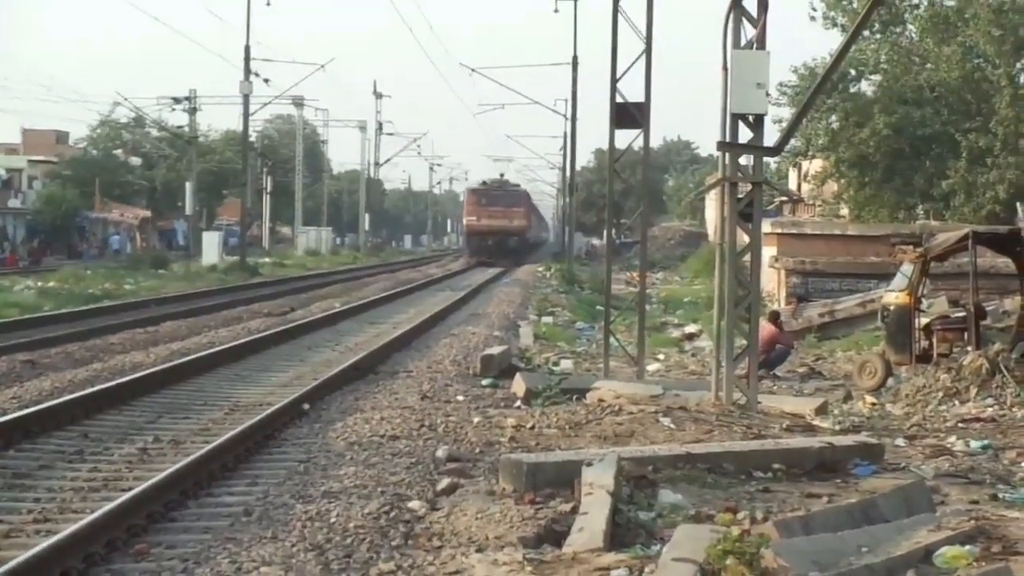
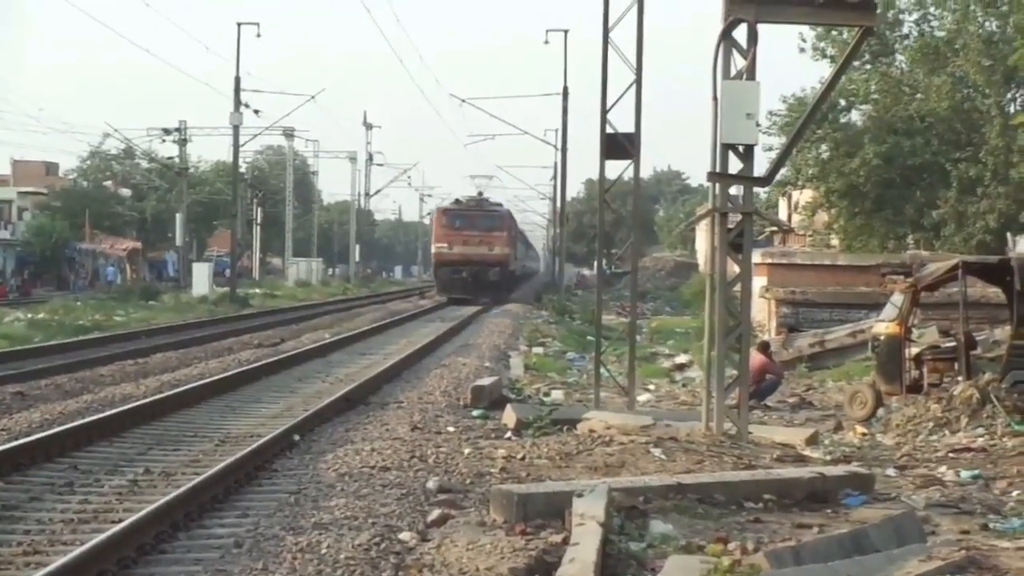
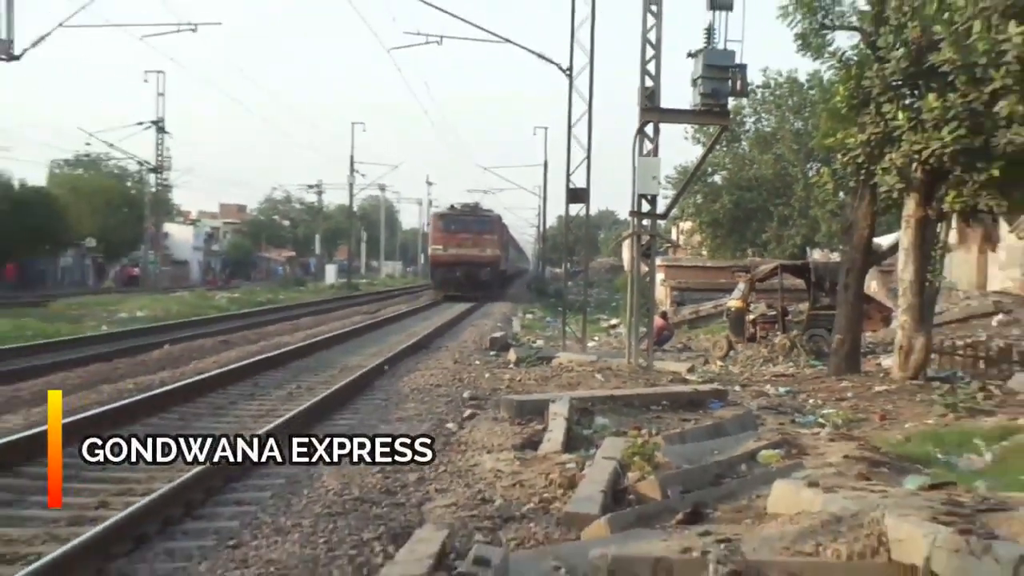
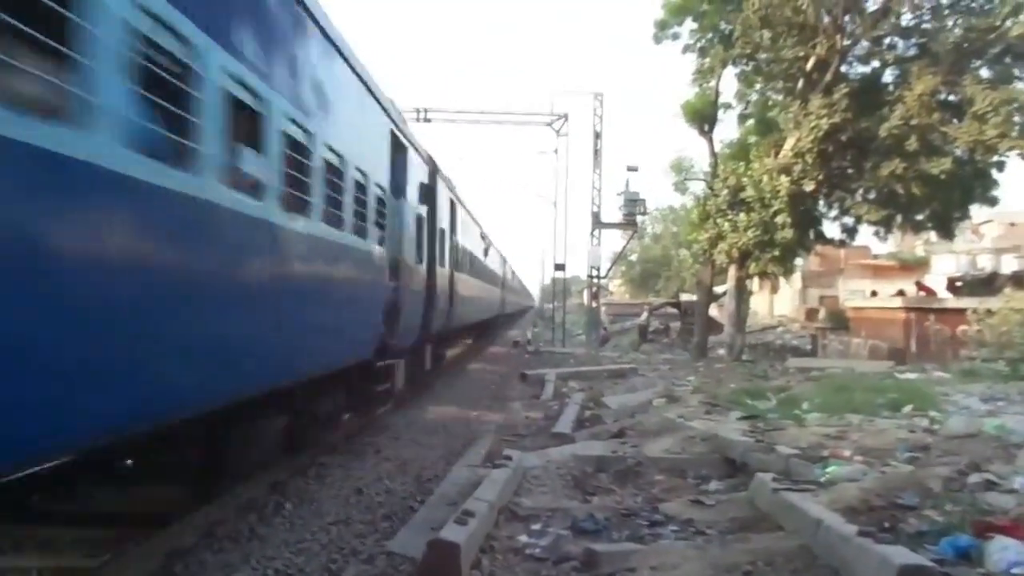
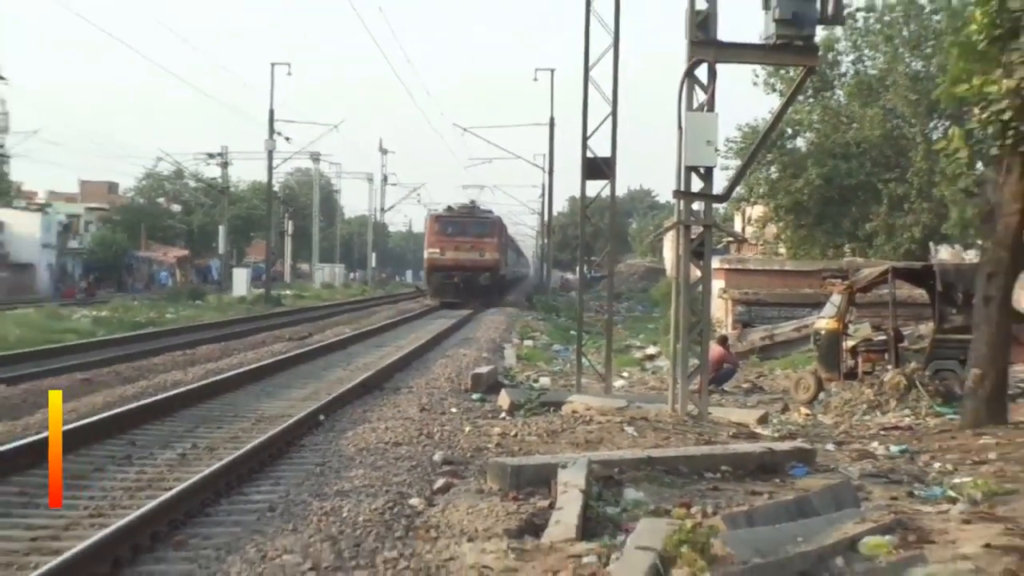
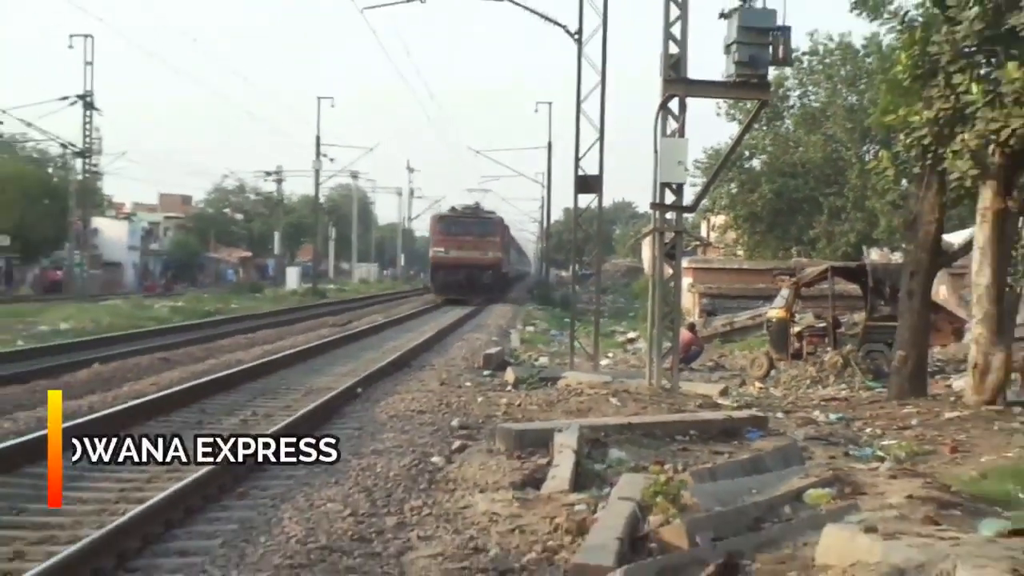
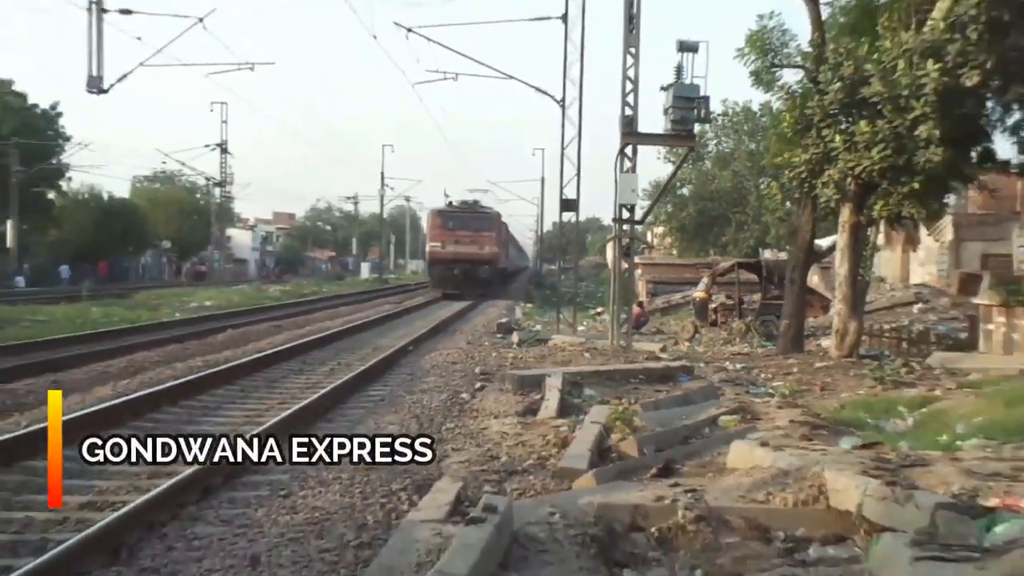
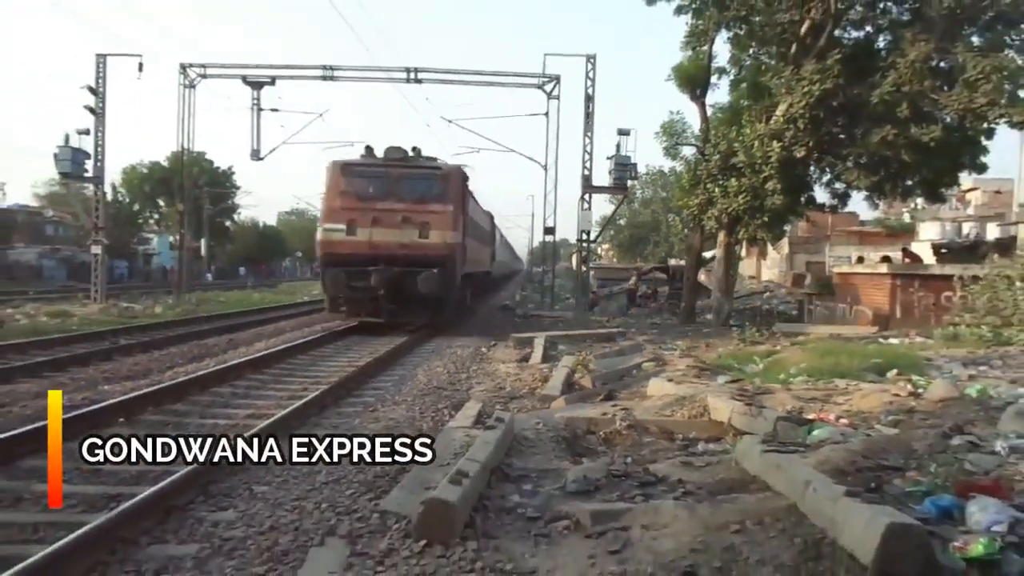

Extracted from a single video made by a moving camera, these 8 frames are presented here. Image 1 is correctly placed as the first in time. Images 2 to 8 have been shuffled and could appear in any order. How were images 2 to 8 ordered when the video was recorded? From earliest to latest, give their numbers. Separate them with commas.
2, 5, 6, 3, 7, 8, 4
